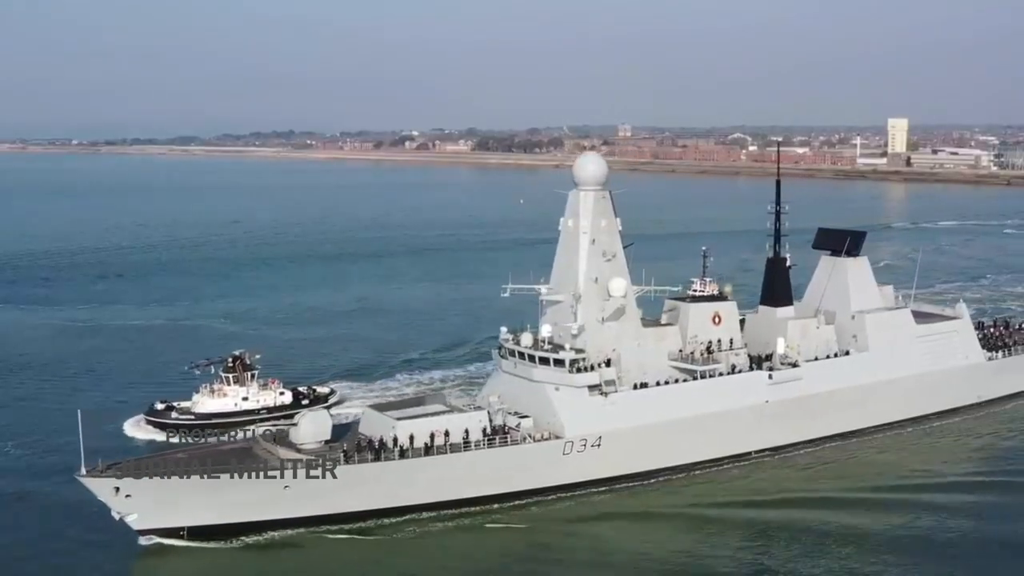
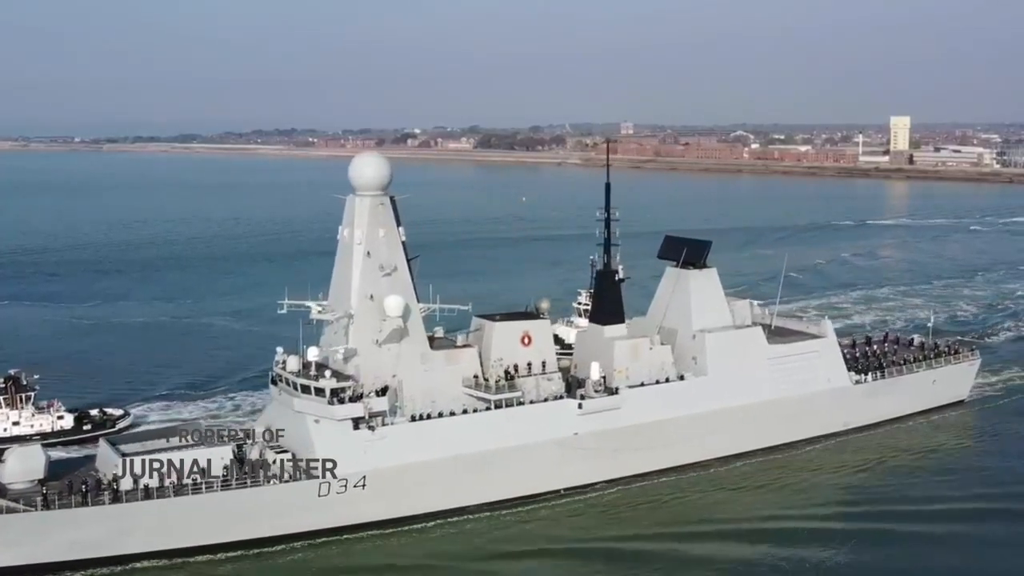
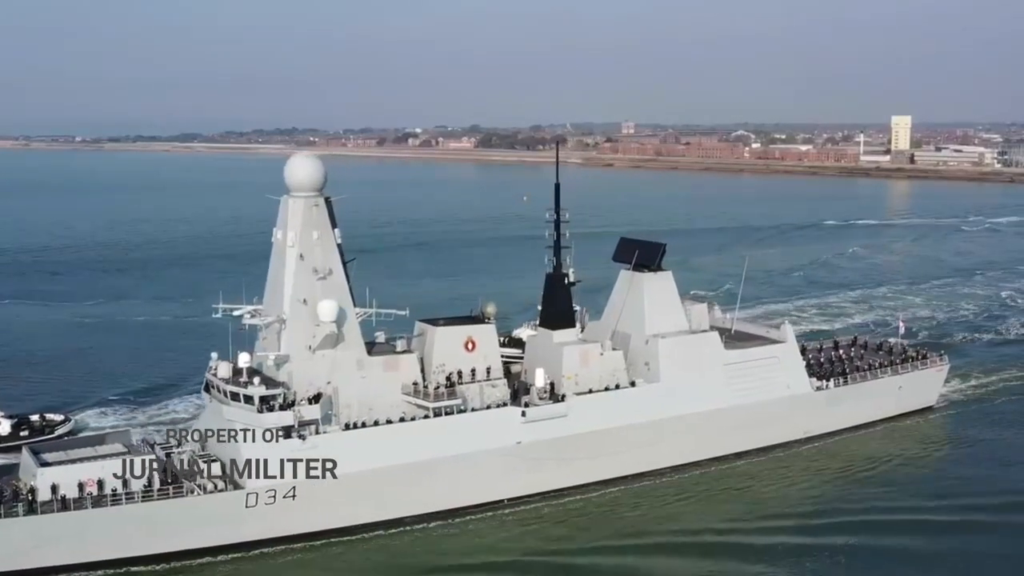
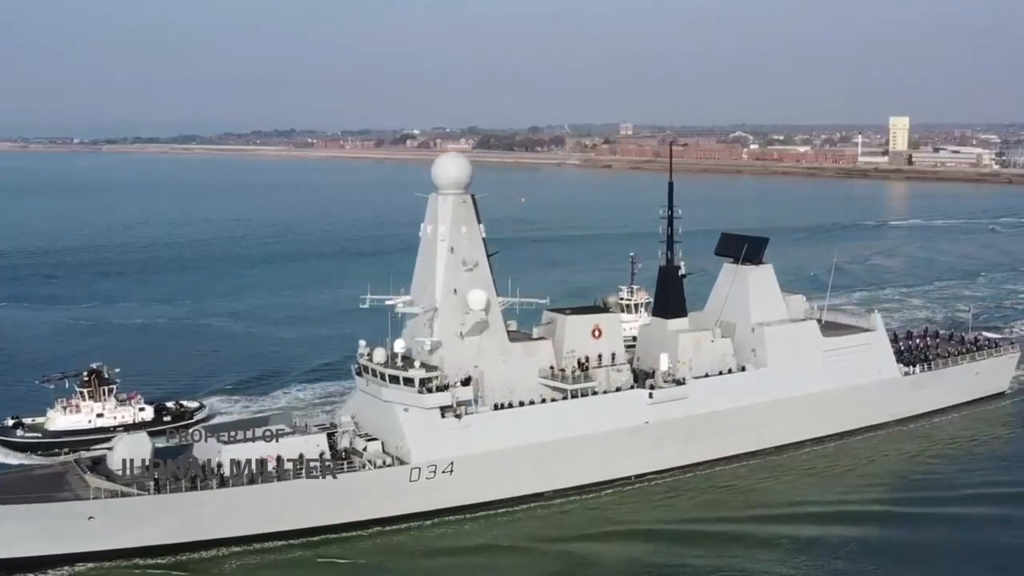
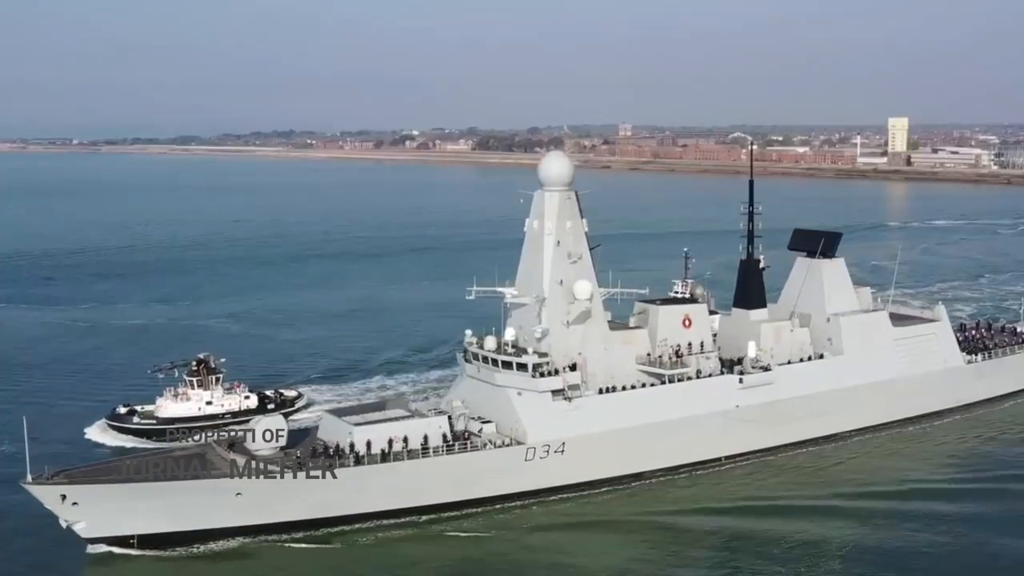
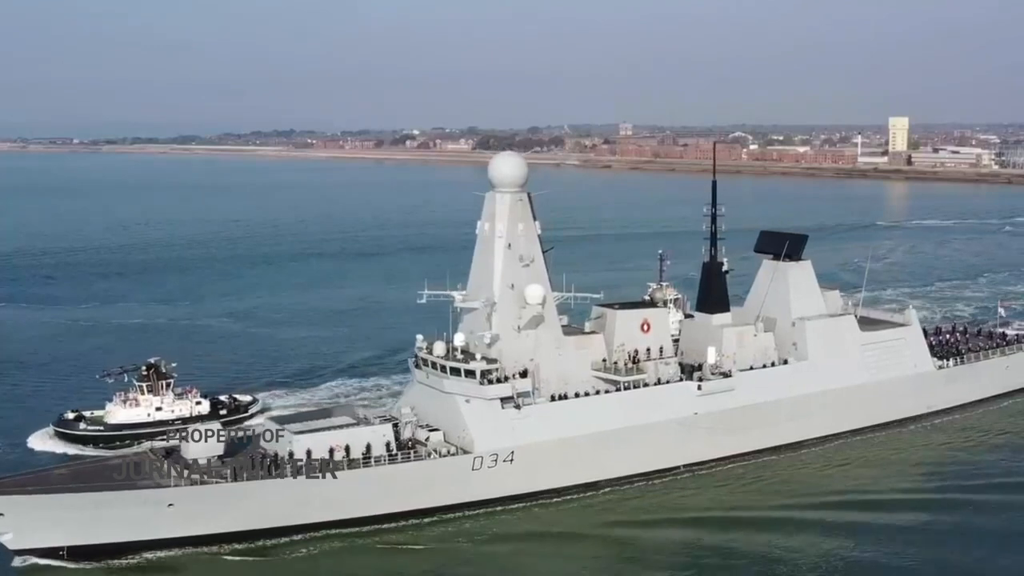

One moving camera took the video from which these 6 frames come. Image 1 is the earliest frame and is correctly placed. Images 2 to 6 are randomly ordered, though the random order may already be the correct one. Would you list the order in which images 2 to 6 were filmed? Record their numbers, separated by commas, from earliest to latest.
5, 6, 4, 2, 3
